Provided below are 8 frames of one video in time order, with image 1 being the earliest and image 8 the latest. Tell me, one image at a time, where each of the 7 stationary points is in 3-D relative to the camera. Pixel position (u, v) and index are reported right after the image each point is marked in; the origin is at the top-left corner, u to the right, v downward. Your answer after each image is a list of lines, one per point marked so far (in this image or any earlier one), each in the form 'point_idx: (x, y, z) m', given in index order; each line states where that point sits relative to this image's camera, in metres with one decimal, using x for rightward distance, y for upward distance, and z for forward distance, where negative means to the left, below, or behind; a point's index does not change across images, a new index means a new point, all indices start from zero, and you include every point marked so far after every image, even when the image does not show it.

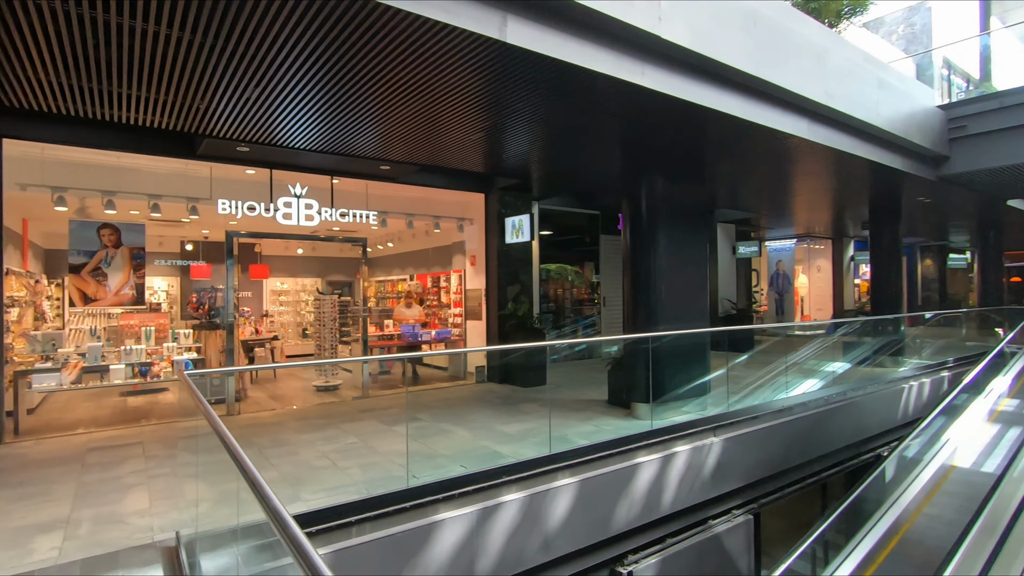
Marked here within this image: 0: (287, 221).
0: (-2.9, +0.9, +7.1) m
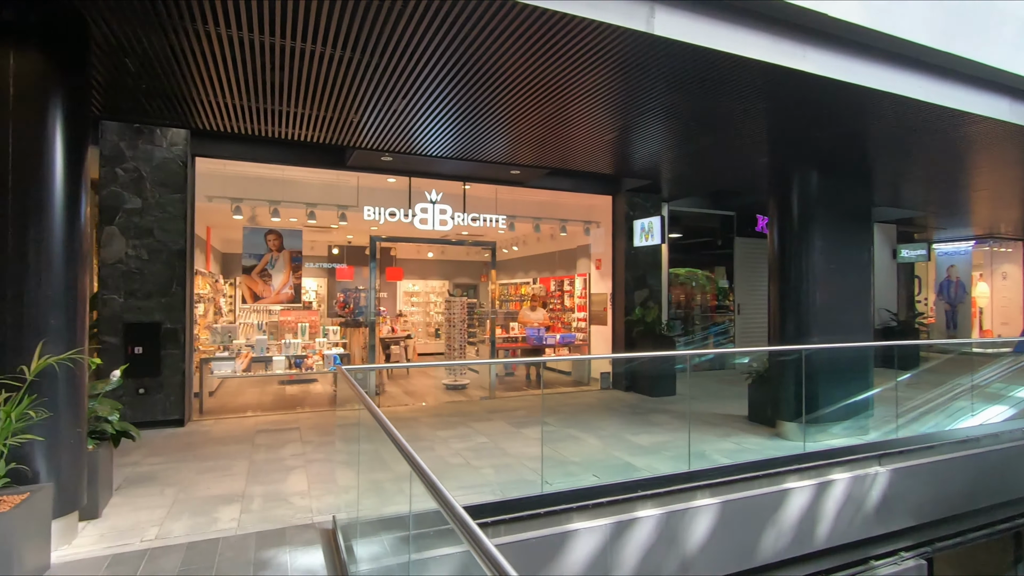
0: (-1.2, +0.9, +7.4) m
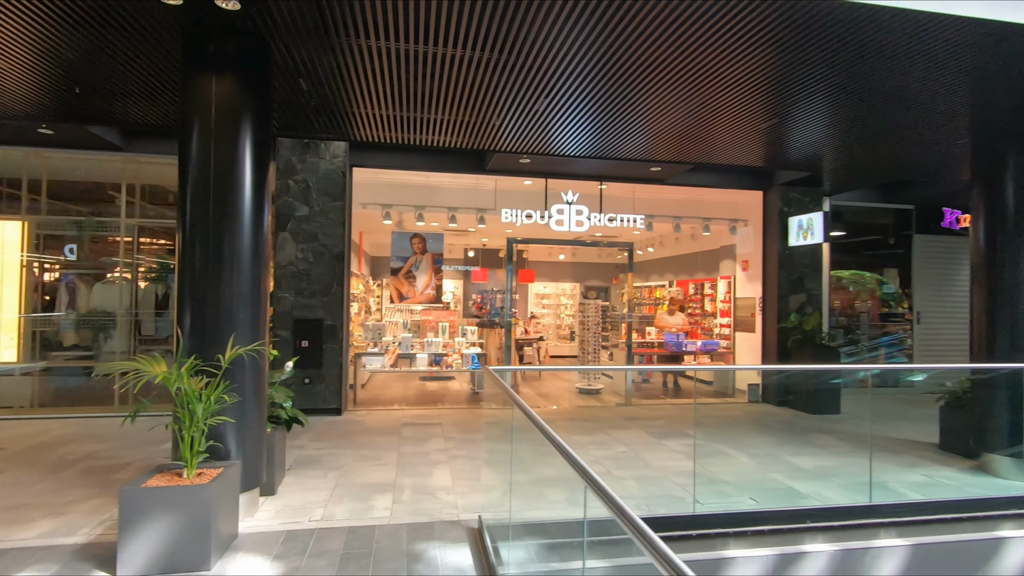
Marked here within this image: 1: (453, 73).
0: (+0.7, +0.8, +7.4) m
1: (-0.5, +1.6, +4.1) m
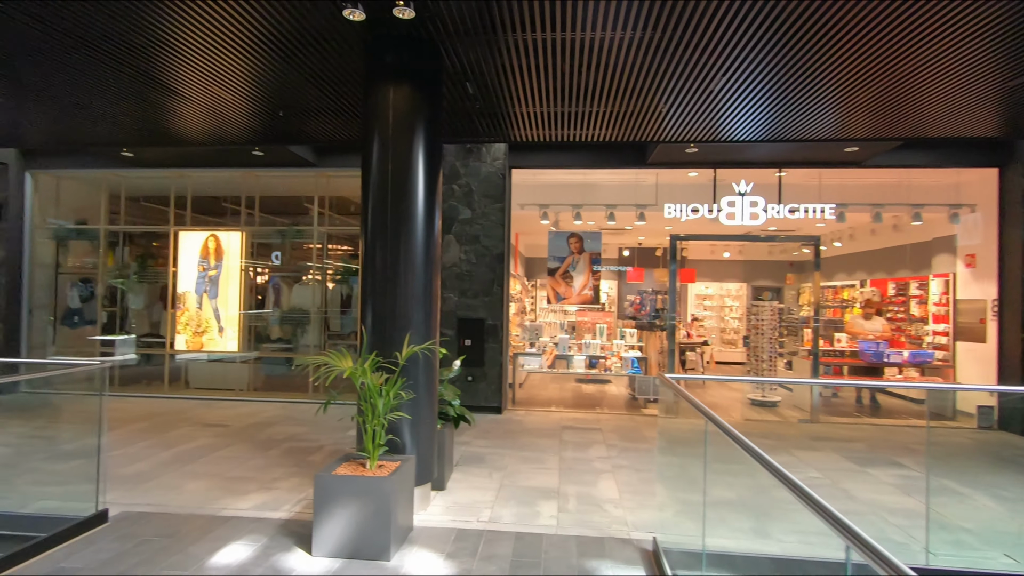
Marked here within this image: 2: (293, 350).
0: (+2.7, +0.8, +6.7) m
1: (+0.8, +1.6, +3.9) m
2: (-3.0, -0.8, +7.3) m
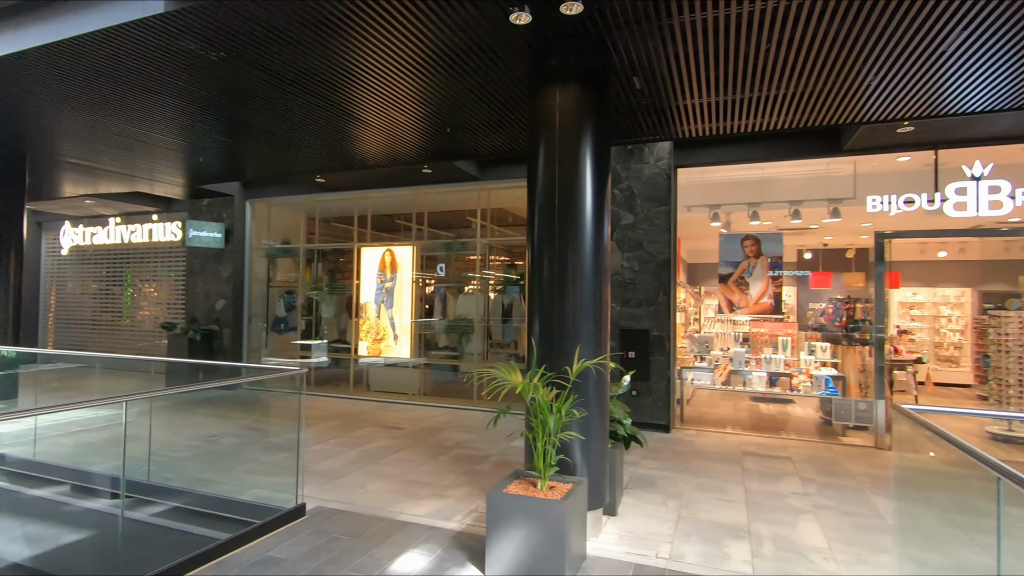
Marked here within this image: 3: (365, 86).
0: (+4.5, +0.8, +5.5) m
1: (+1.9, +1.6, +3.3) m
2: (-0.8, -1.0, +7.6) m
3: (-1.2, +1.6, +4.2) m
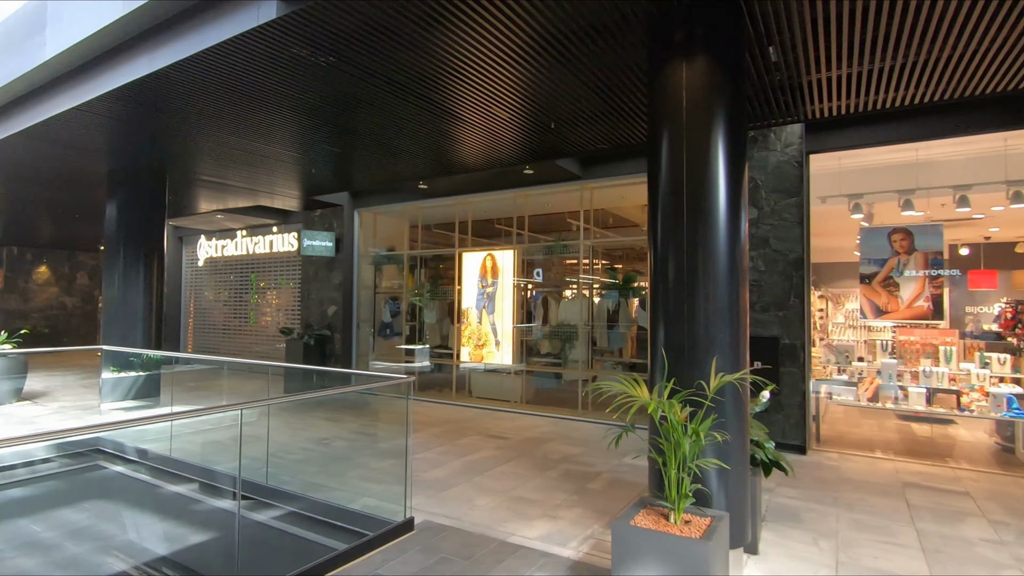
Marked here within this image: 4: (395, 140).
0: (+5.5, +0.8, +4.3) m
1: (+2.5, +1.6, +2.6) m
2: (+0.7, -1.0, +7.3) m
3: (-0.3, +1.6, +4.1) m
4: (-1.2, +1.6, +5.7) m
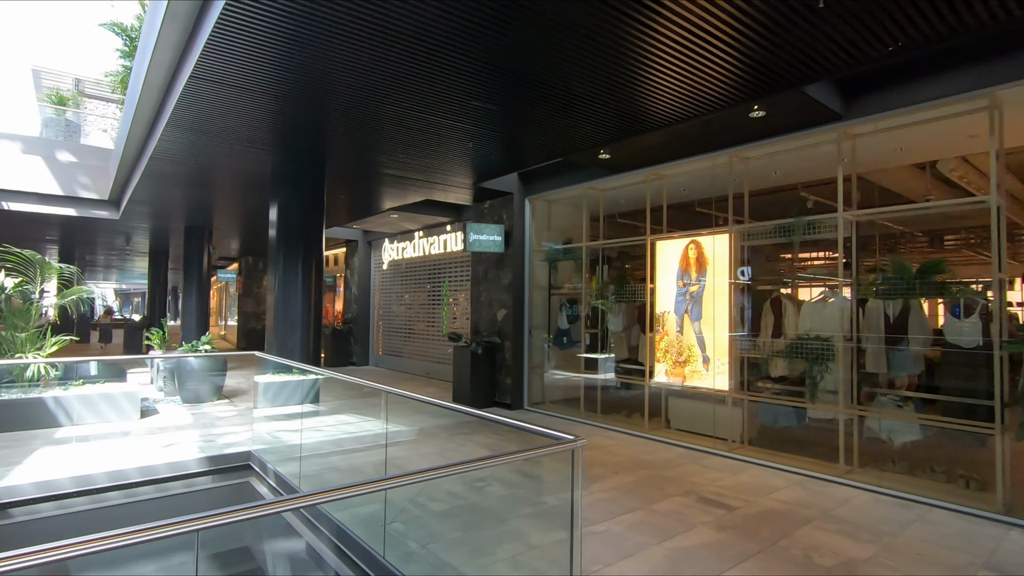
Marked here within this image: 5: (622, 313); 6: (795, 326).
0: (+6.3, +0.9, +0.7) m
1: (+2.9, +1.7, +0.1) m
2: (+2.8, -1.0, +5.0) m
3: (+0.7, +1.6, +2.4) m
4: (+0.4, +1.6, +4.2) m
5: (+1.4, -0.3, +6.7) m
6: (+2.7, -0.4, +5.1) m
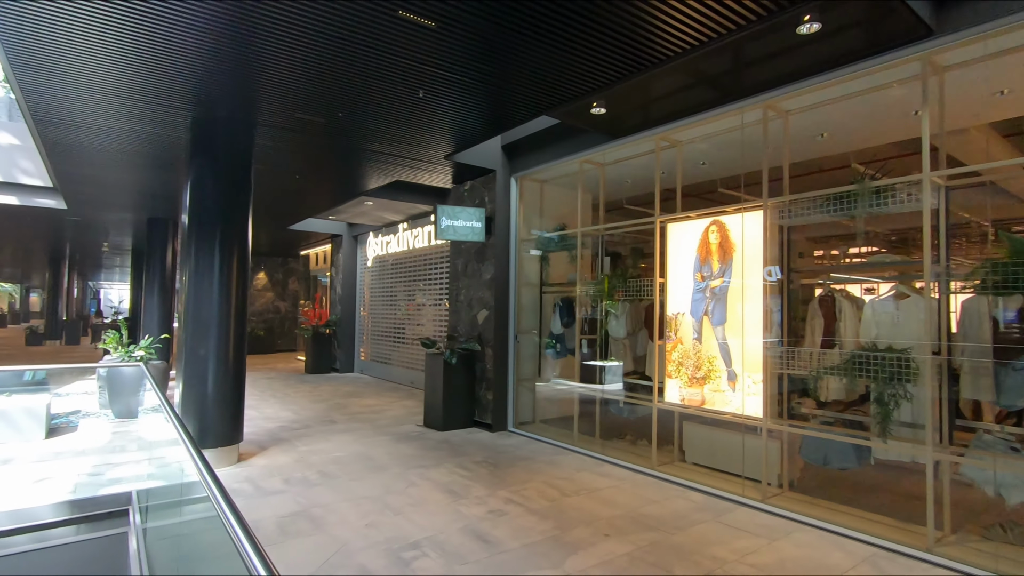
0: (+5.8, +0.9, -0.8) m
1: (+2.4, +1.7, -1.2) m
2: (+2.5, -1.0, +3.7) m
3: (+0.3, +1.7, +1.1) m
4: (+0.1, +1.6, +3.0) m
5: (+1.1, -0.3, +5.4) m
6: (+2.4, -0.3, +3.8) m
